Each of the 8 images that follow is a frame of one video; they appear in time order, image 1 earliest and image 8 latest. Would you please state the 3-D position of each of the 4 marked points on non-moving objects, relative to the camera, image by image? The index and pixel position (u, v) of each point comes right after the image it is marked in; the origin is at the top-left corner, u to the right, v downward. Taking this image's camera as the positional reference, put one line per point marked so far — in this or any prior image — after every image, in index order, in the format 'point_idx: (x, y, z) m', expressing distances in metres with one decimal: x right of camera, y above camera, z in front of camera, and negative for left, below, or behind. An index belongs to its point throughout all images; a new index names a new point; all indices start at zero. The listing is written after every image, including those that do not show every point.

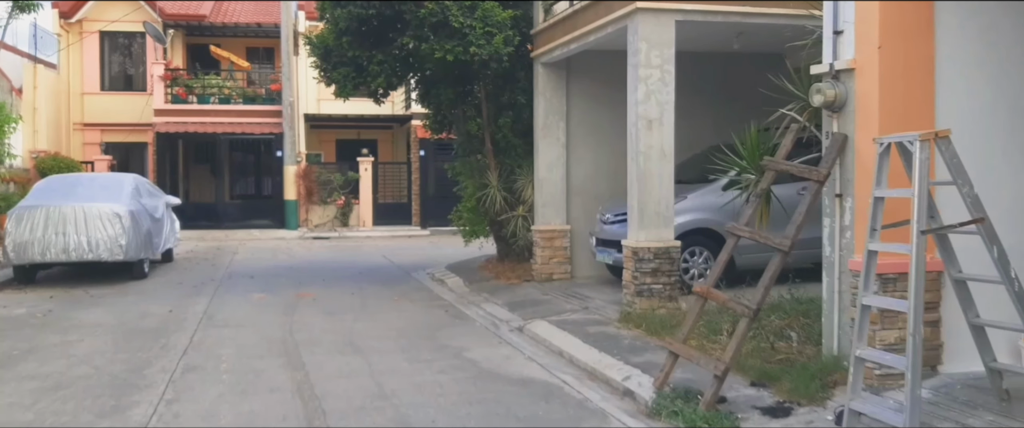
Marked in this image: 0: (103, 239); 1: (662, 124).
0: (-6.4, -0.4, +12.4) m
1: (+1.6, +1.0, +8.6) m
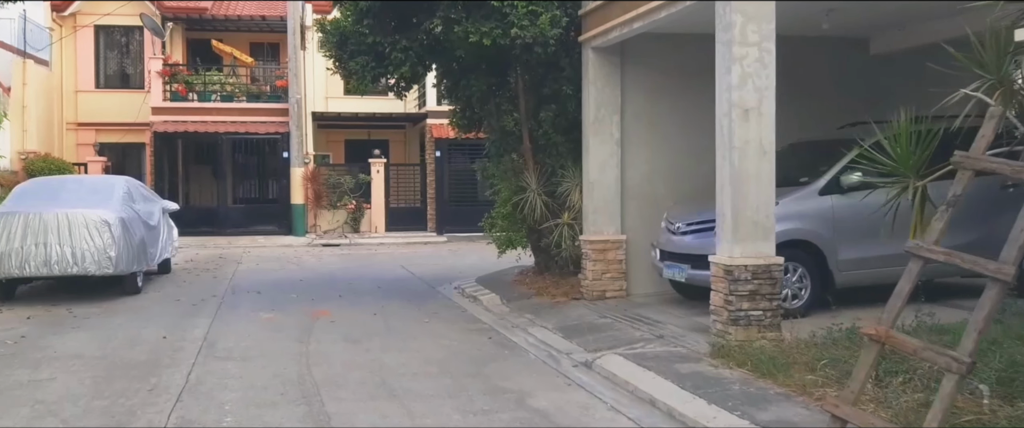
0: (-5.8, -0.5, +10.9) m
1: (+2.2, +0.9, +7.1) m
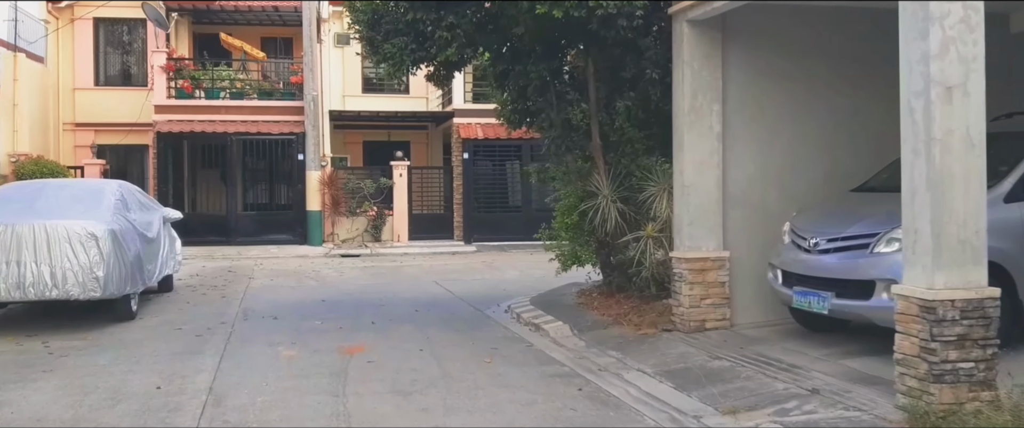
0: (-5.0, -0.6, +9.0) m
1: (+3.0, +0.8, +5.2) m
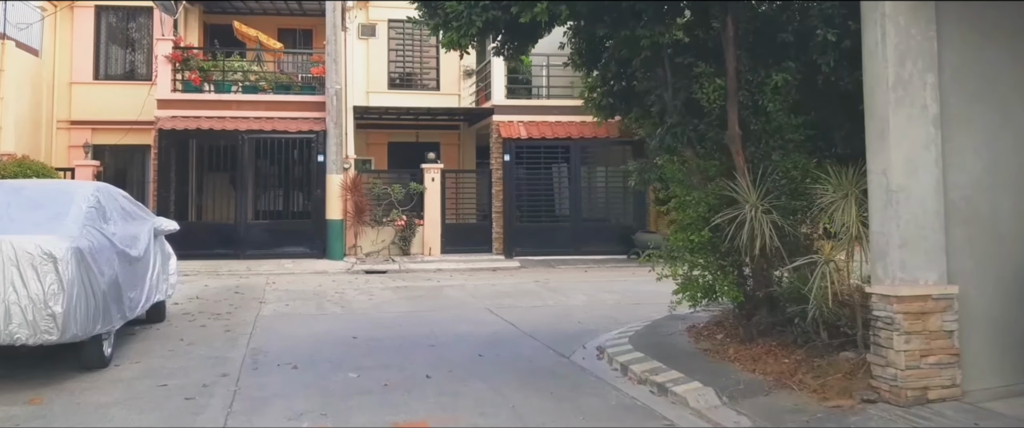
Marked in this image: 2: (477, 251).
0: (-4.1, -0.7, +6.5) m
1: (+3.9, +0.7, +2.6) m
2: (-0.8, -0.9, +19.0) m
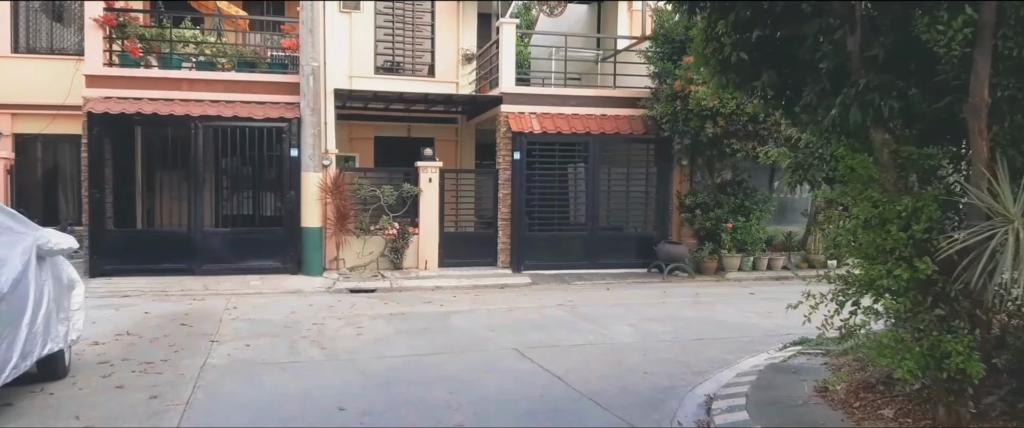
0: (-3.6, -0.8, +3.7) m
1: (+4.5, +0.6, 0.0) m
2: (-0.7, -1.0, +16.2) m
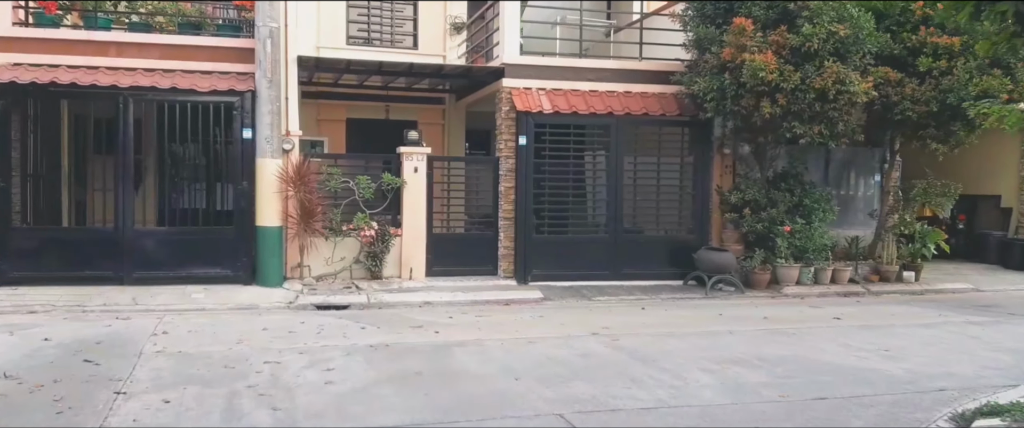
0: (-3.0, -0.8, +0.7) m
1: (+5.2, +0.5, -2.7) m
2: (-0.6, -1.0, +13.3) m
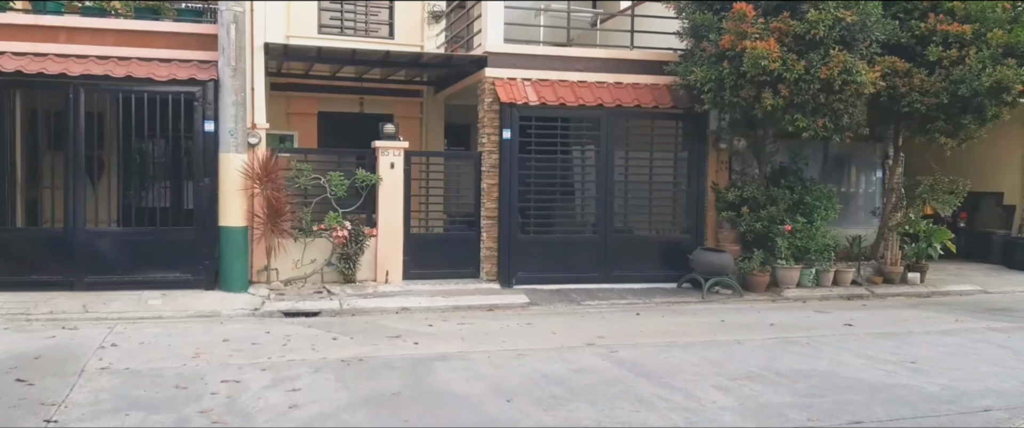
0: (-2.9, -0.9, -0.2) m
1: (+5.4, +0.5, -3.4) m
2: (-0.9, -1.0, +12.5) m
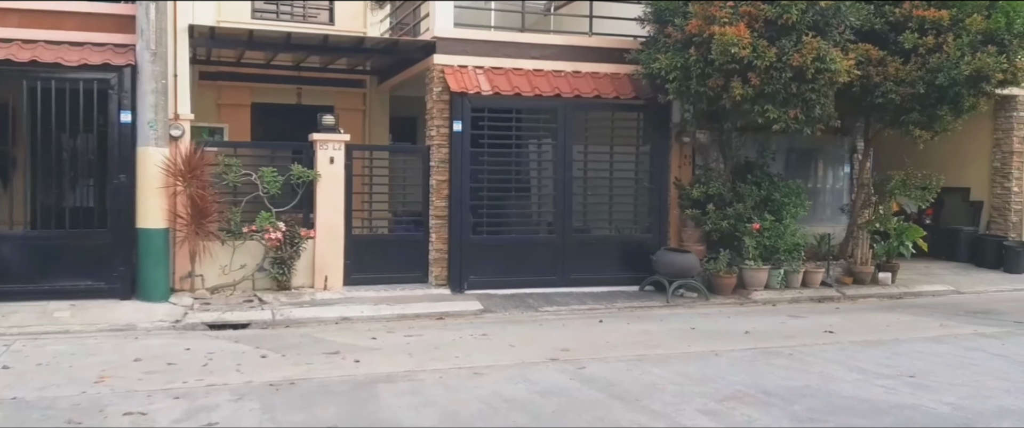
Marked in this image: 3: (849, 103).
0: (-2.7, -0.9, -1.3) m
1: (+5.7, +0.4, -3.9) m
2: (-1.6, -1.0, +11.5) m
3: (+4.8, +1.6, +11.4) m
